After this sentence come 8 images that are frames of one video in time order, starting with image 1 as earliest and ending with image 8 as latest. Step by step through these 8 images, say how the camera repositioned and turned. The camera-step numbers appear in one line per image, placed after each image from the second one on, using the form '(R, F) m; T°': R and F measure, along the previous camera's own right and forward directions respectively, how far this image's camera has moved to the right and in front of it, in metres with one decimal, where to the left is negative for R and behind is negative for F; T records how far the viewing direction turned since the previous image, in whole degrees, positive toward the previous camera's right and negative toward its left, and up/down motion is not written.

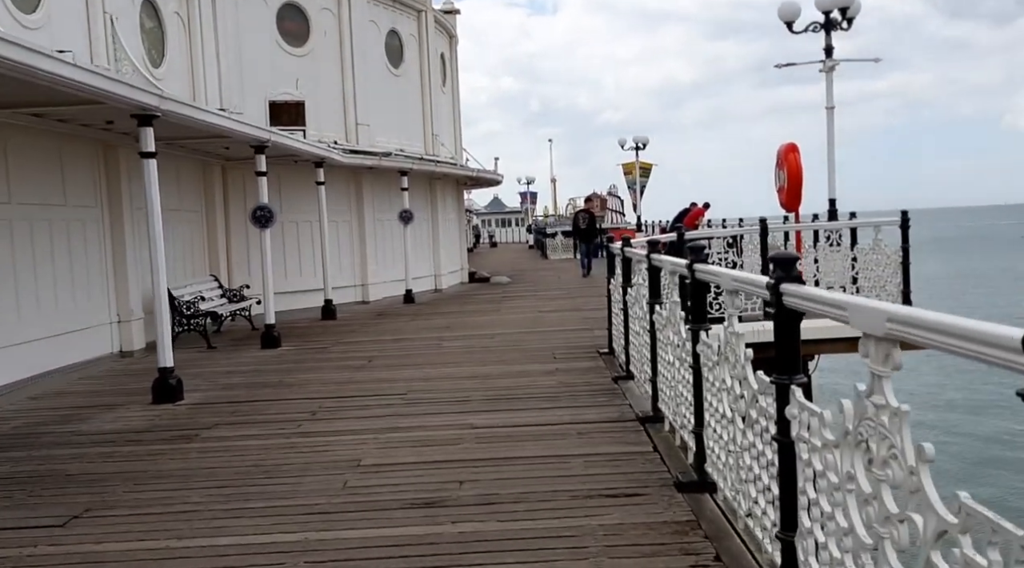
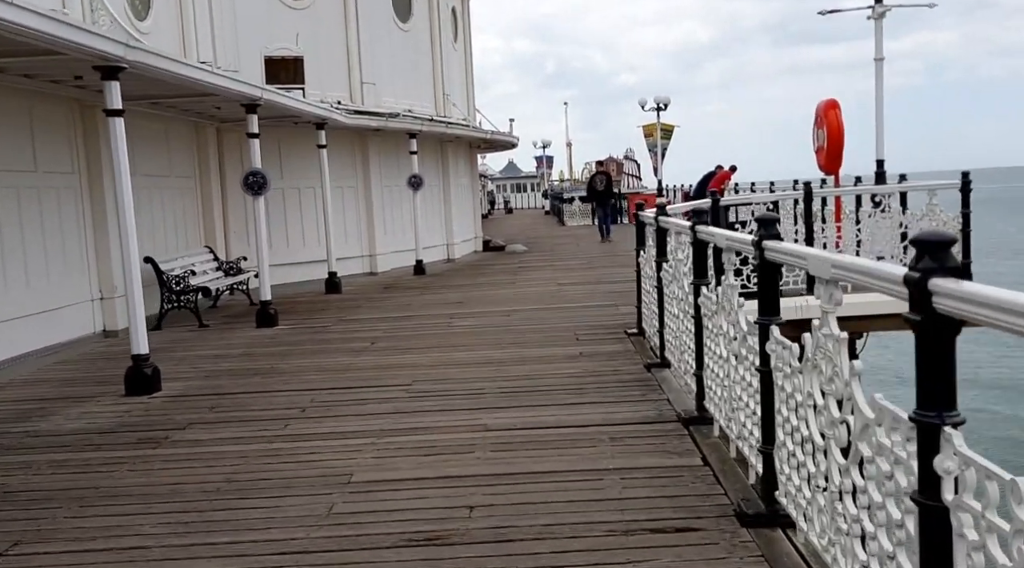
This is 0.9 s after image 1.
(0.0, +1.0) m; -1°
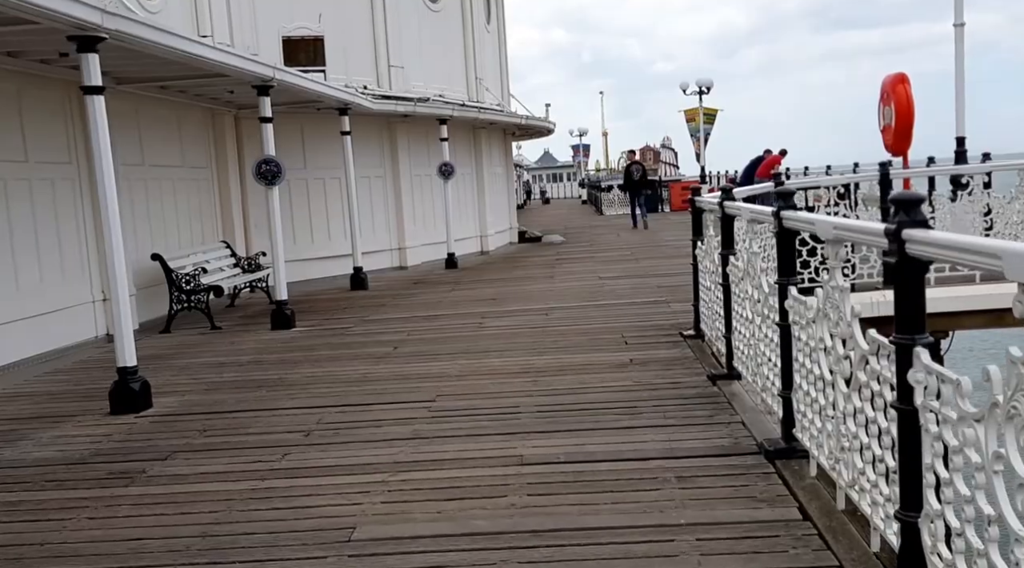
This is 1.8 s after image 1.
(0.0, +1.0) m; -2°
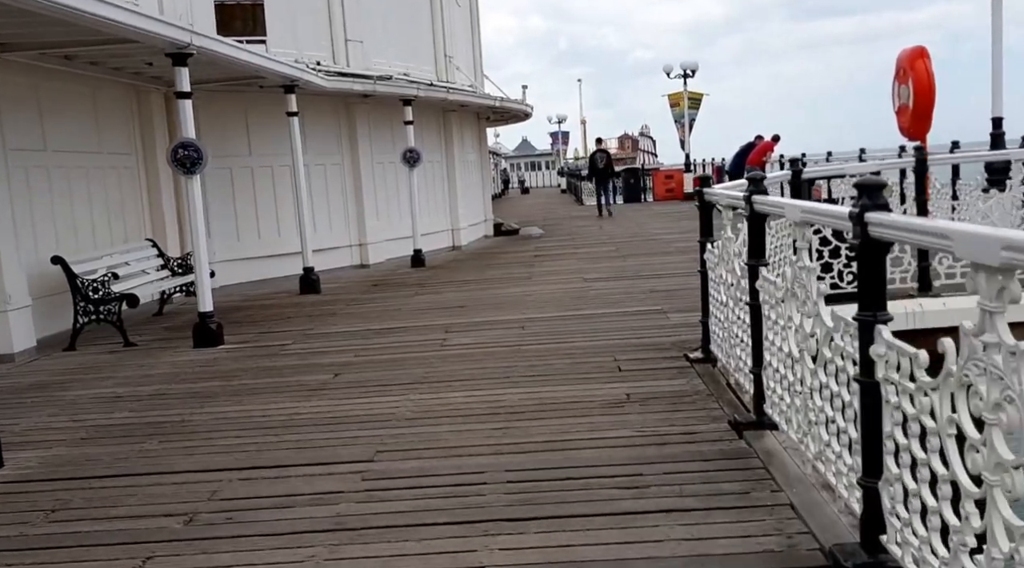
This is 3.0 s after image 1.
(+0.1, +1.5) m; +1°
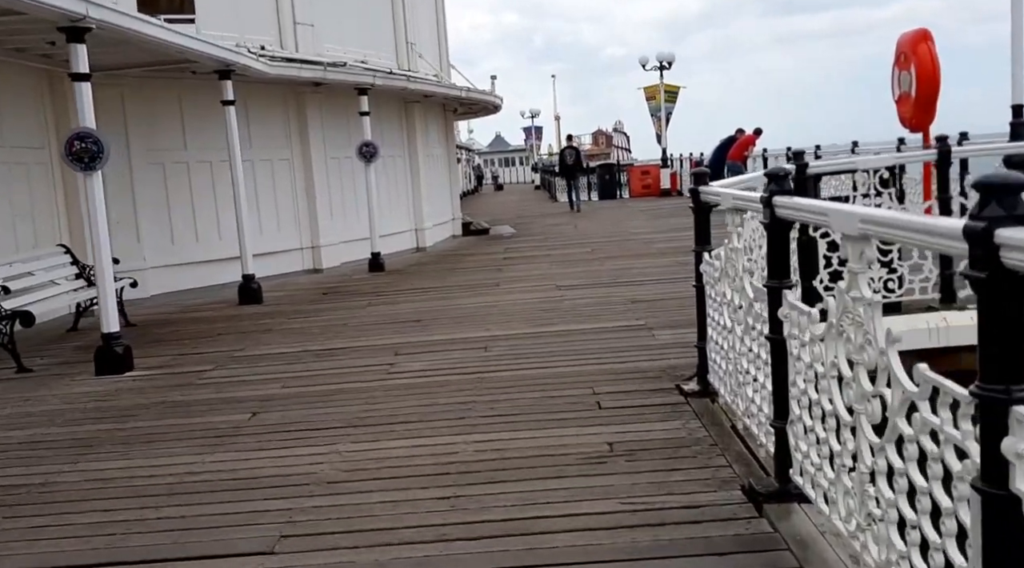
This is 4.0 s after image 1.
(+0.1, +1.2) m; +1°
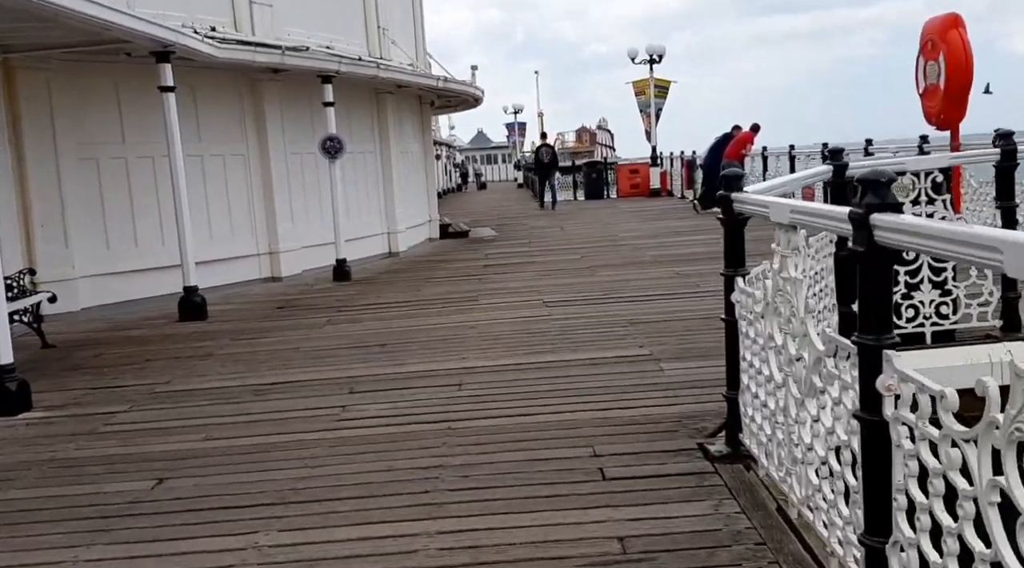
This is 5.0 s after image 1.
(0.0, +1.2) m; +1°
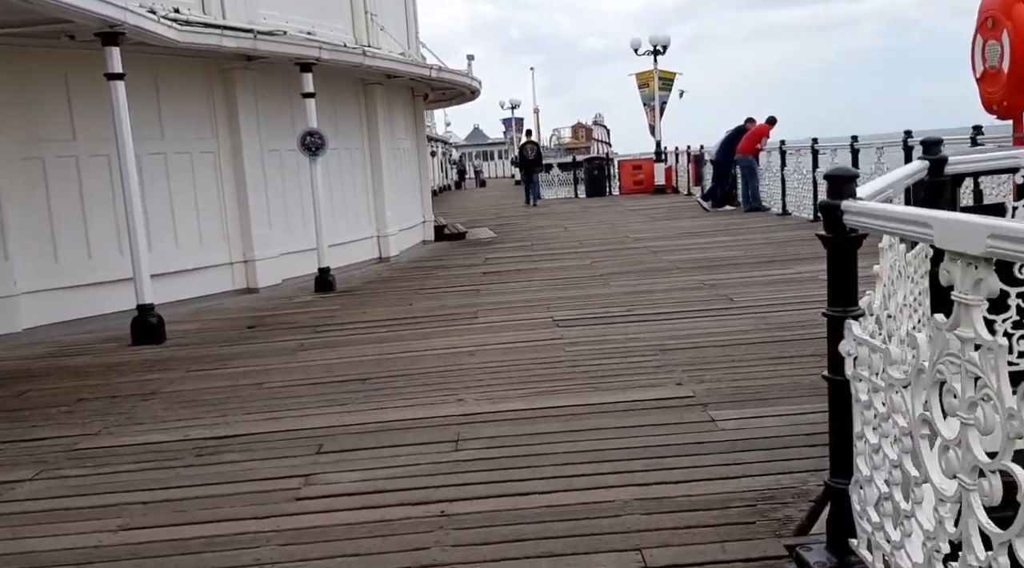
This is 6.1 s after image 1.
(-0.1, +1.2) m; 0°
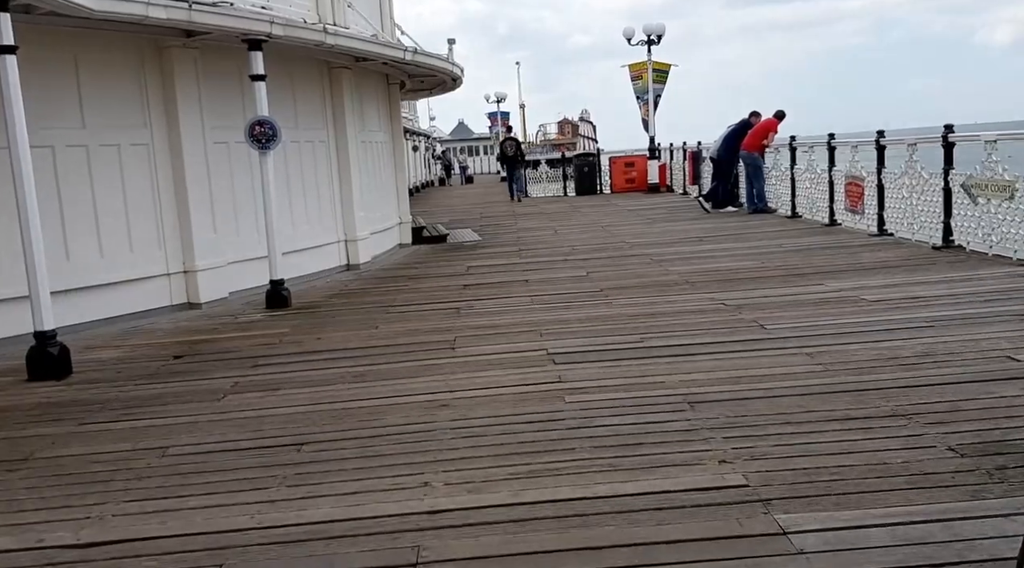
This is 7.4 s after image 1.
(0.0, +1.4) m; +1°
